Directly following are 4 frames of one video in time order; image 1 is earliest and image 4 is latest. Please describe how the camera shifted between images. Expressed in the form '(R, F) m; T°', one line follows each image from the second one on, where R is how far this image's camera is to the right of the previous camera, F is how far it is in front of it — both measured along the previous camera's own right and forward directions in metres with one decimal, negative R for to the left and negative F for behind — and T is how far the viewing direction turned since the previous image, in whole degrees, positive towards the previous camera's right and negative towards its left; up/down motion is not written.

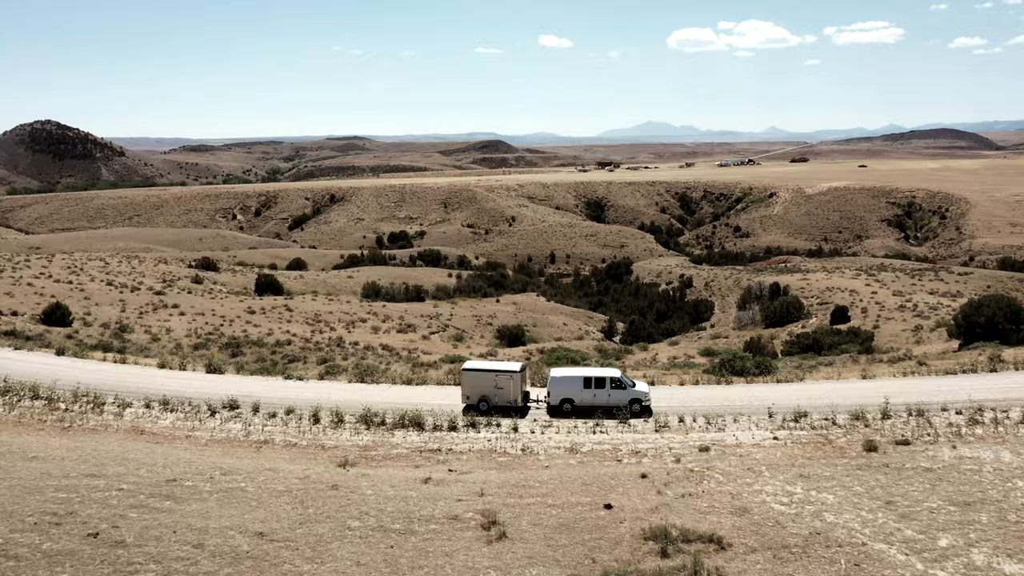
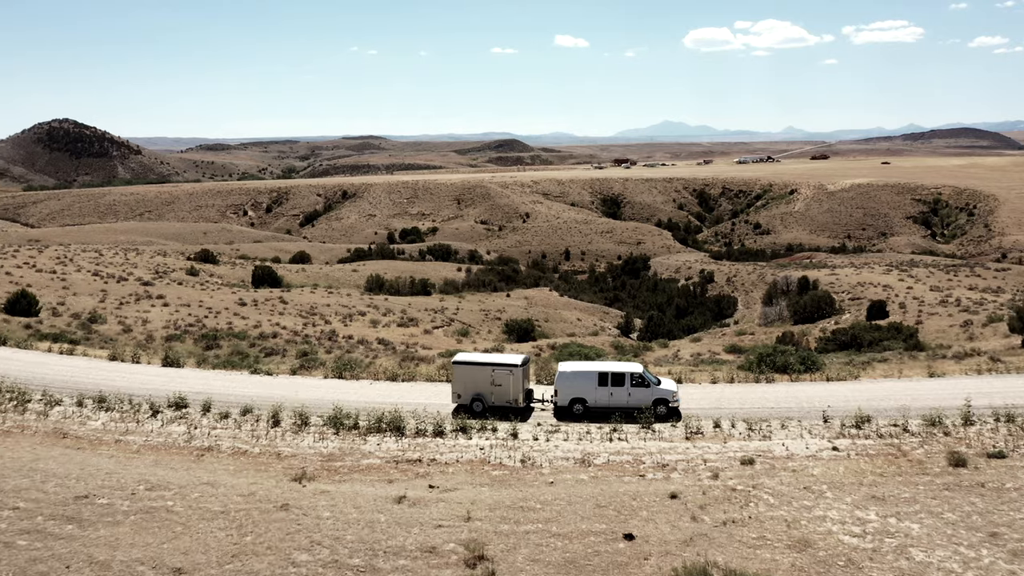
(+0.3, +2.9) m; -1°
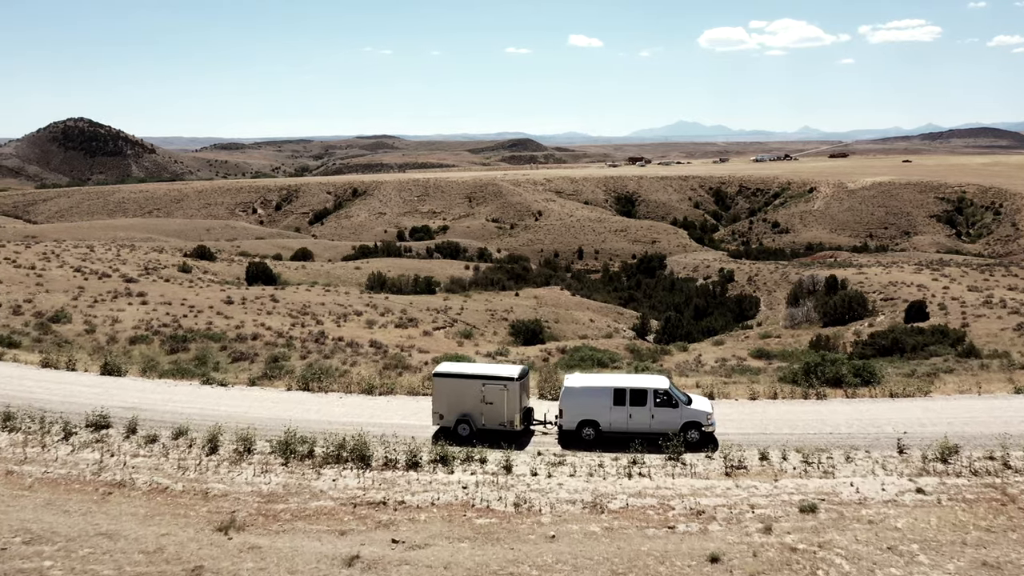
(+0.3, +2.8) m; -1°
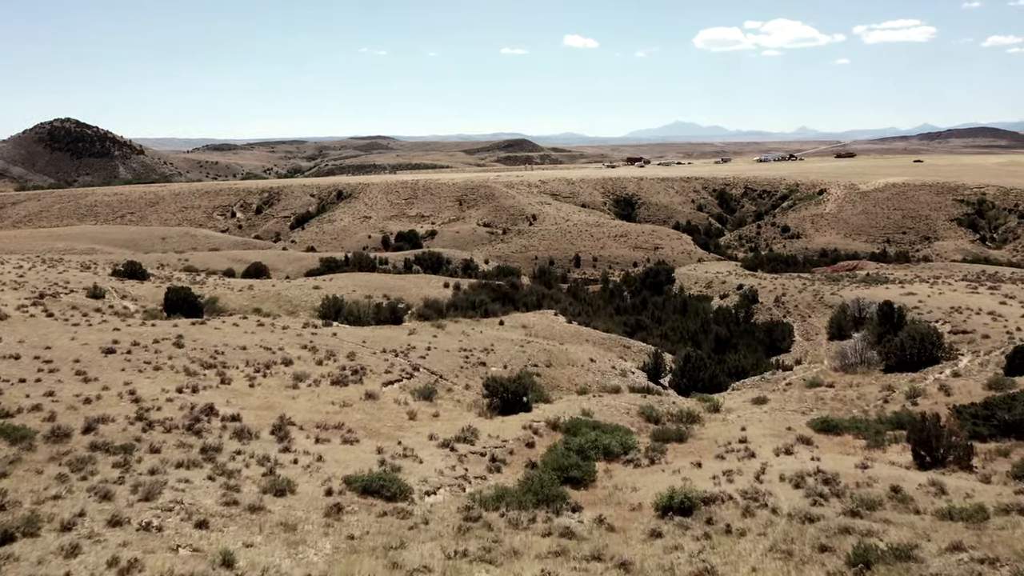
(+0.7, +8.4) m; 0°
